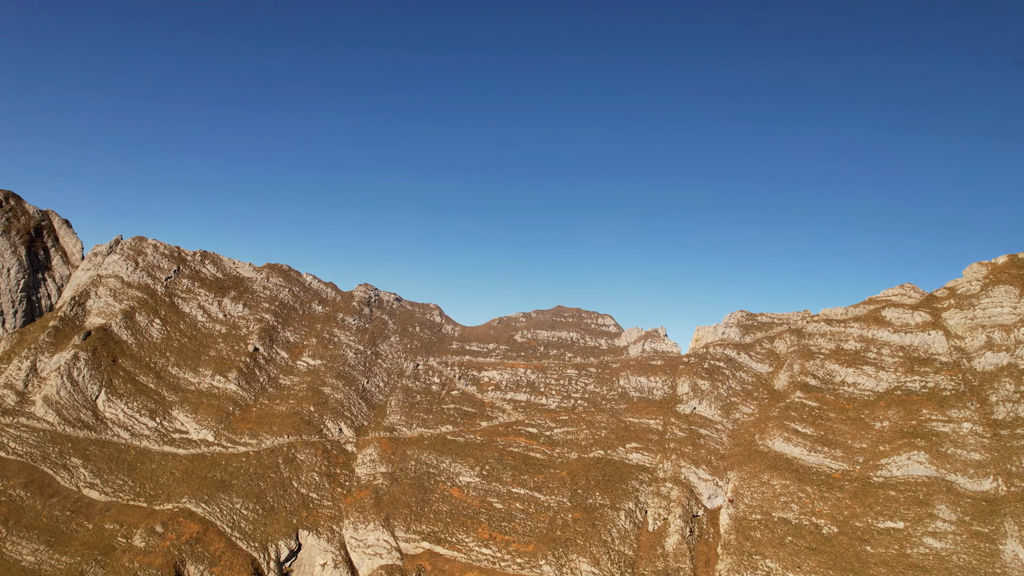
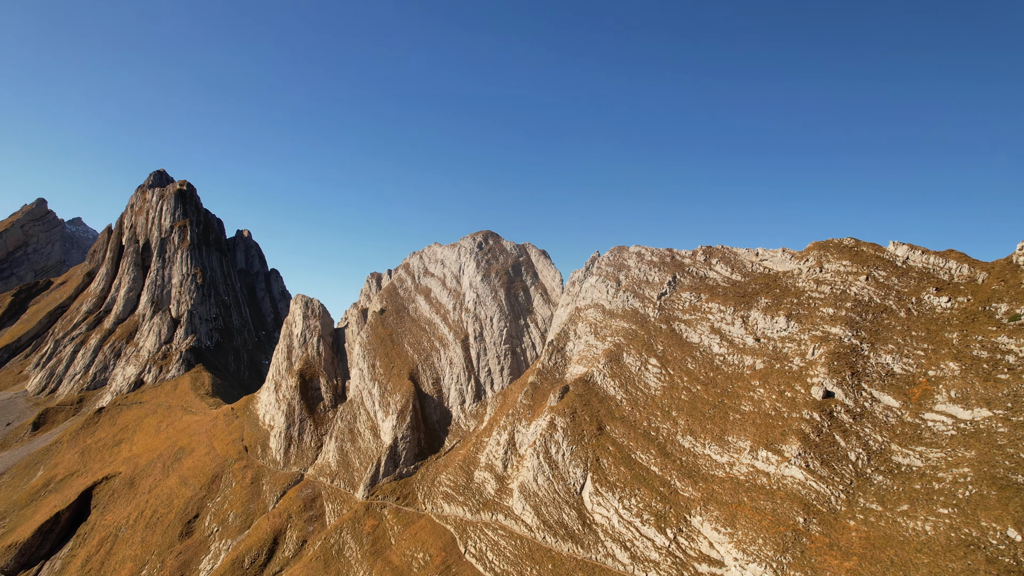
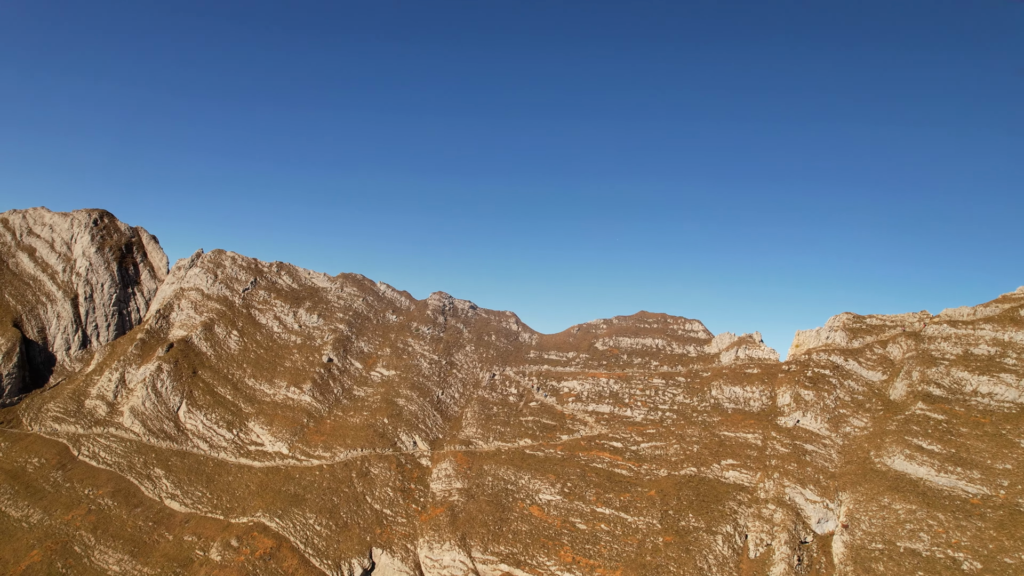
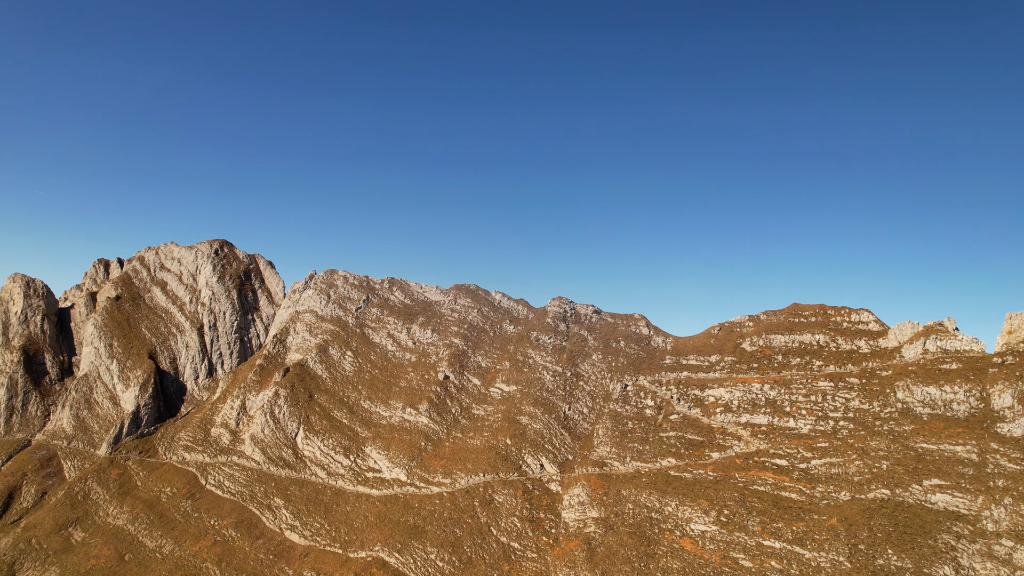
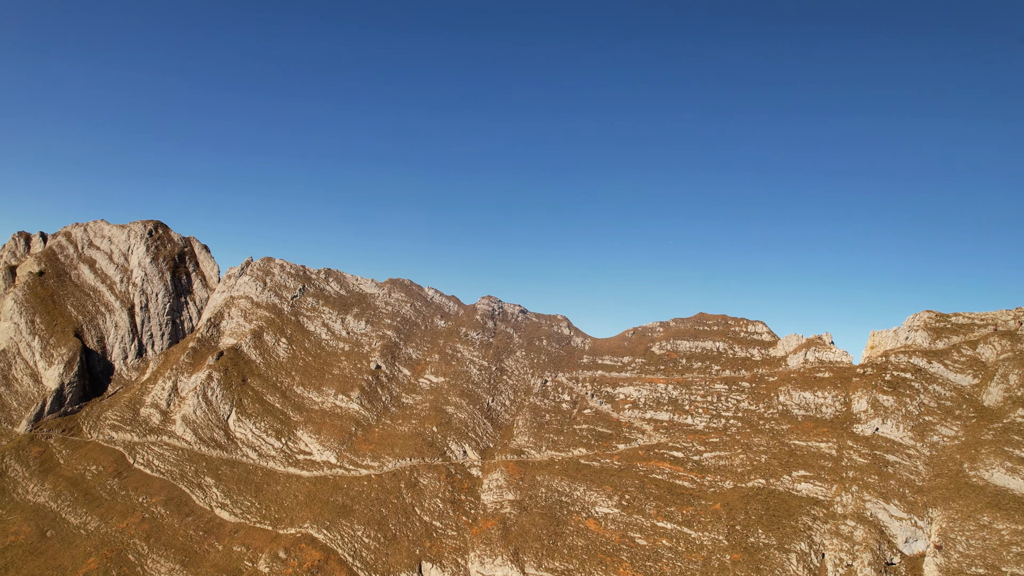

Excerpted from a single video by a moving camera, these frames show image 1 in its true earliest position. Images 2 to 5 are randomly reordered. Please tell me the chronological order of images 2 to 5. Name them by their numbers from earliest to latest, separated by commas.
3, 5, 4, 2
